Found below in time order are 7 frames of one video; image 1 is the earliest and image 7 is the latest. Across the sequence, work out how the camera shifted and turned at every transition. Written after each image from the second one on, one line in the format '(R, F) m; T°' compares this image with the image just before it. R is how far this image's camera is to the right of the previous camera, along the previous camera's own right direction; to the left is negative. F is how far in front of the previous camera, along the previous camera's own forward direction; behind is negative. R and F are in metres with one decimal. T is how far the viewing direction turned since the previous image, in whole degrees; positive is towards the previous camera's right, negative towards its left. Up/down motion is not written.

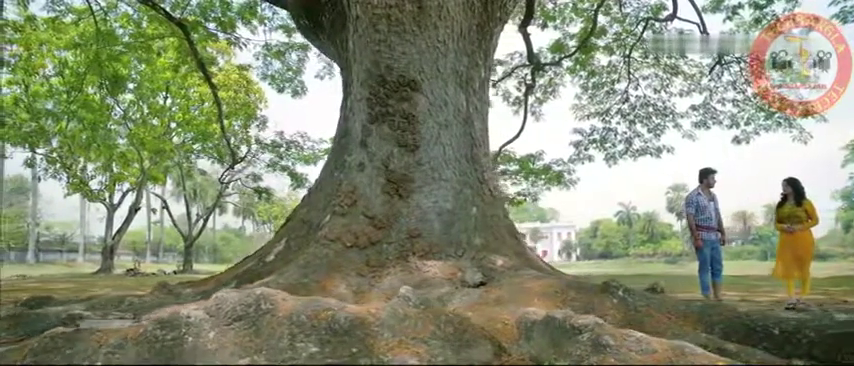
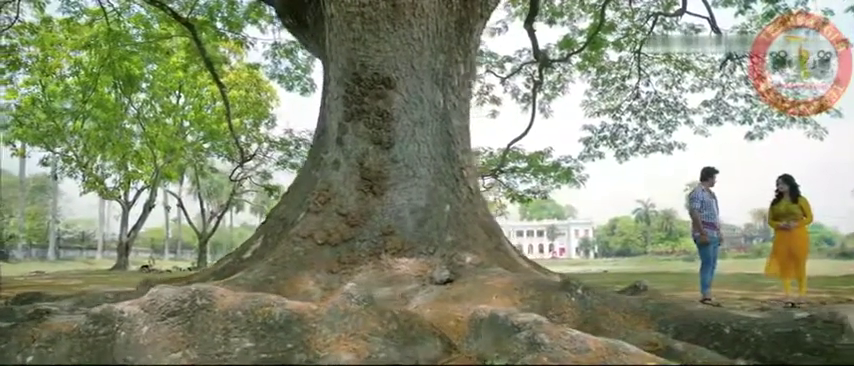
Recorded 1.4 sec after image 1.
(+0.4, 0.0) m; -2°
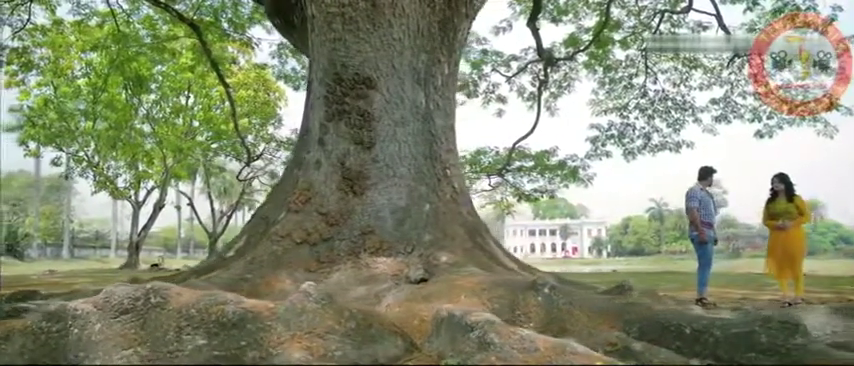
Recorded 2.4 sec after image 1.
(+0.3, 0.0) m; -2°
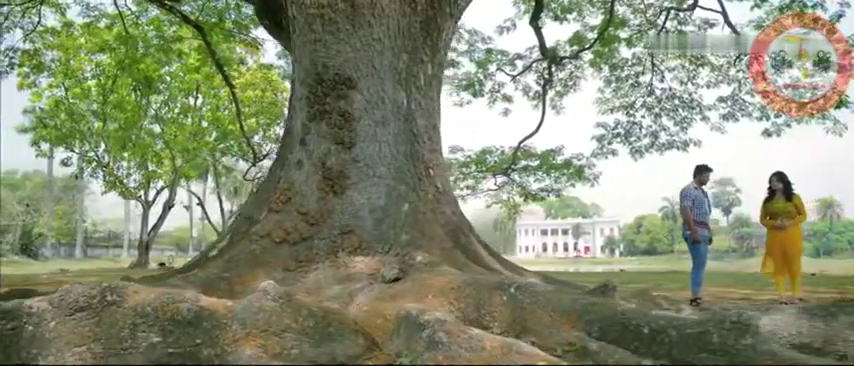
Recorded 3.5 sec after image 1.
(+0.3, 0.0) m; -2°
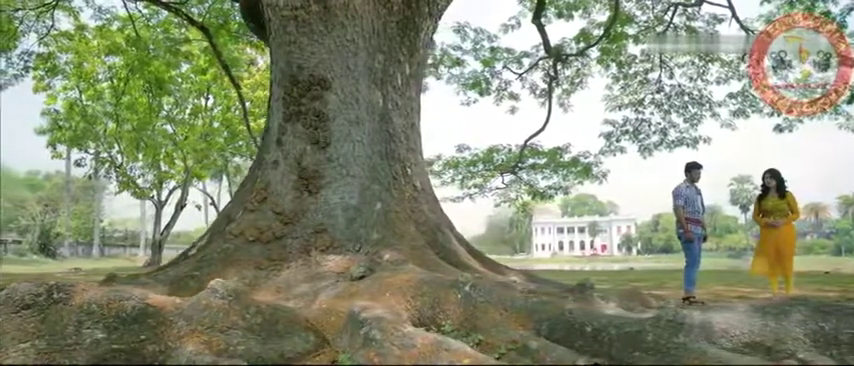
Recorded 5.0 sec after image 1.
(+0.4, 0.0) m; -2°
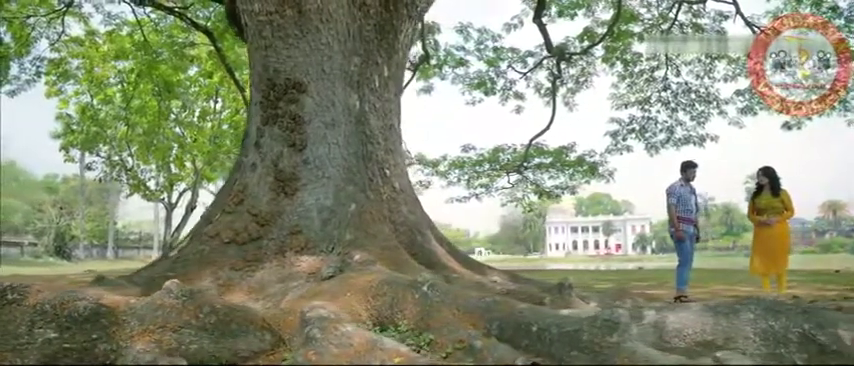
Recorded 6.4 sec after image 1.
(+0.4, 0.0) m; -2°
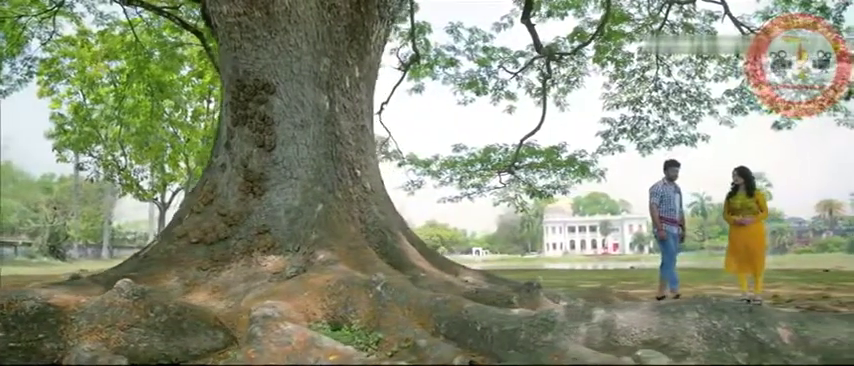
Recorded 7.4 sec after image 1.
(+0.3, 0.0) m; -1°
